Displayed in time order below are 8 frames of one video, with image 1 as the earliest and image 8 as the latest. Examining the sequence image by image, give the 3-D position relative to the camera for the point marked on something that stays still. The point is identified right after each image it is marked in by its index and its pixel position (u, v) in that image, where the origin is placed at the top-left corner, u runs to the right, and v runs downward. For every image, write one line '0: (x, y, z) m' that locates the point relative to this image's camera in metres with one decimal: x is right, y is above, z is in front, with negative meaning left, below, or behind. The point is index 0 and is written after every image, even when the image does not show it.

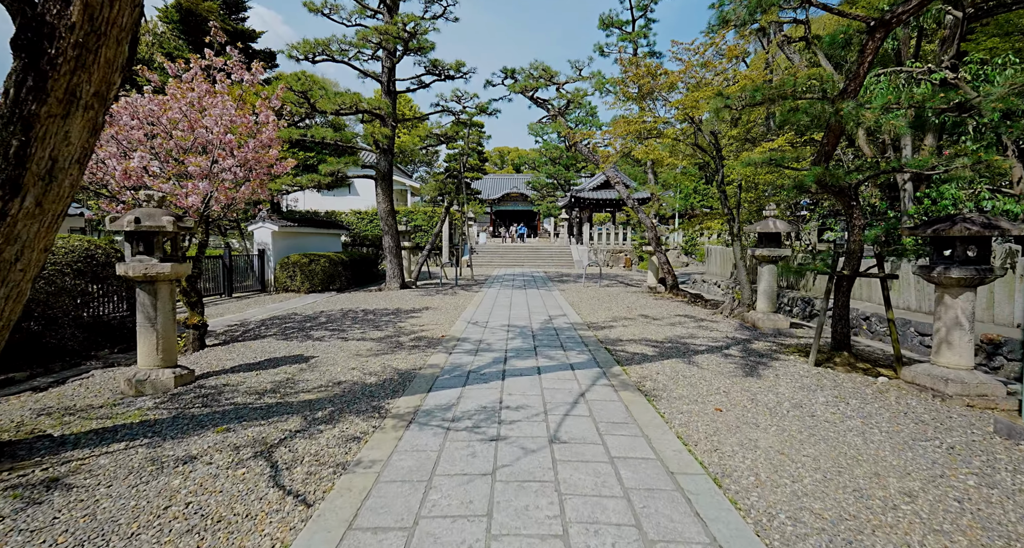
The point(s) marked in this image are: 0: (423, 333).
0: (-1.2, -0.8, +7.0) m
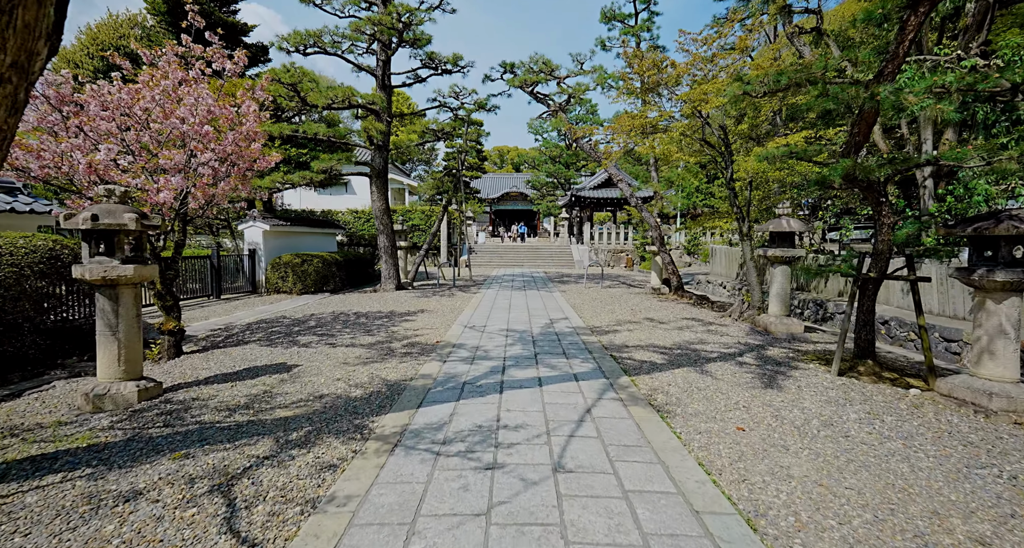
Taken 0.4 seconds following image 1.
0: (-1.2, -0.8, +6.6) m
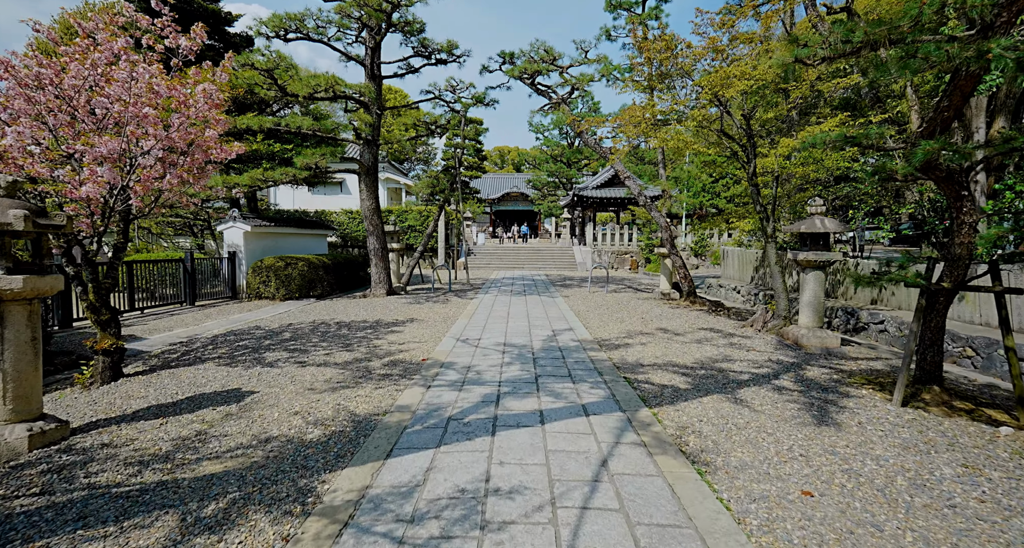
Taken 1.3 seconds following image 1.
0: (-1.2, -0.9, +5.7) m
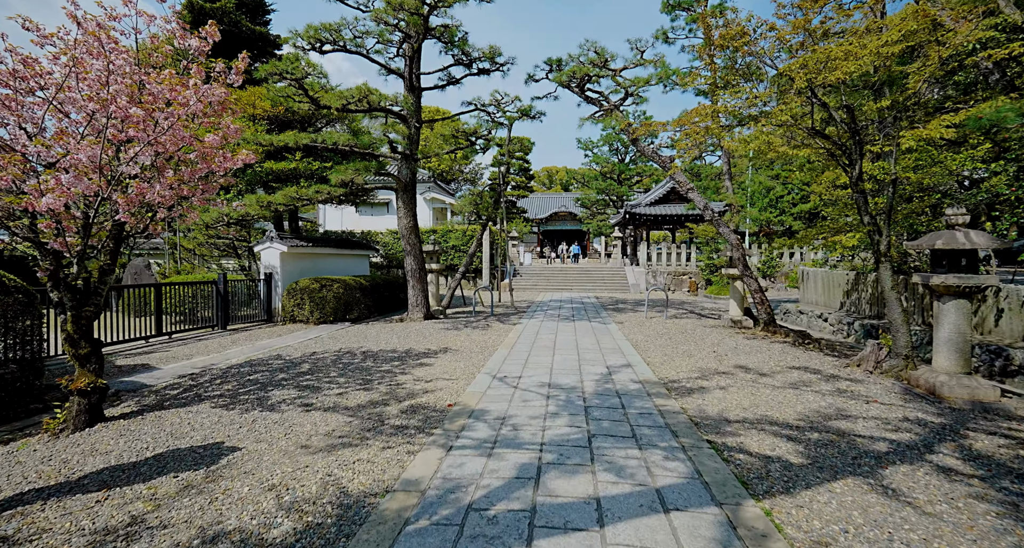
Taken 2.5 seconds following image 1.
0: (-0.8, -1.1, +4.7) m
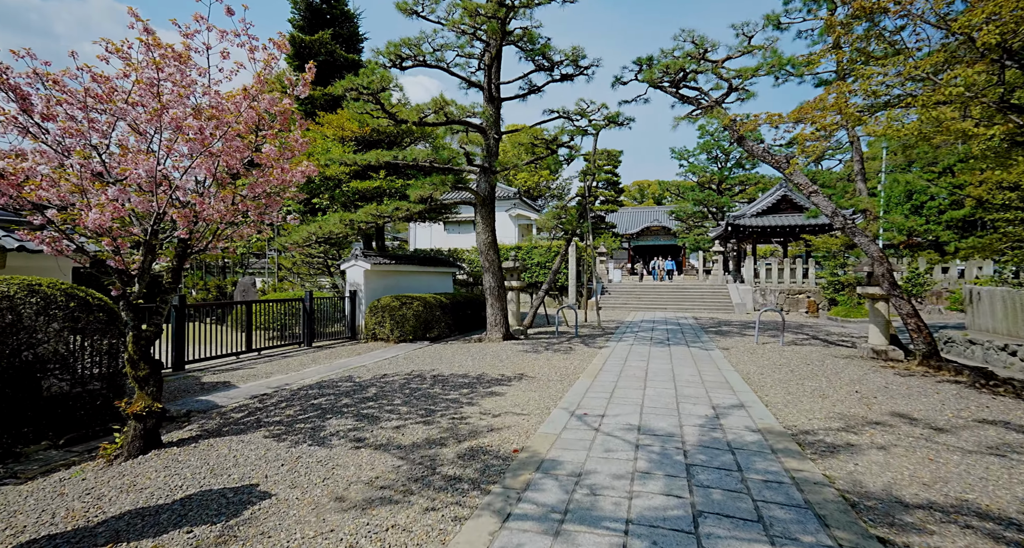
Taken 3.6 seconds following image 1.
0: (-0.2, -1.3, +4.0) m
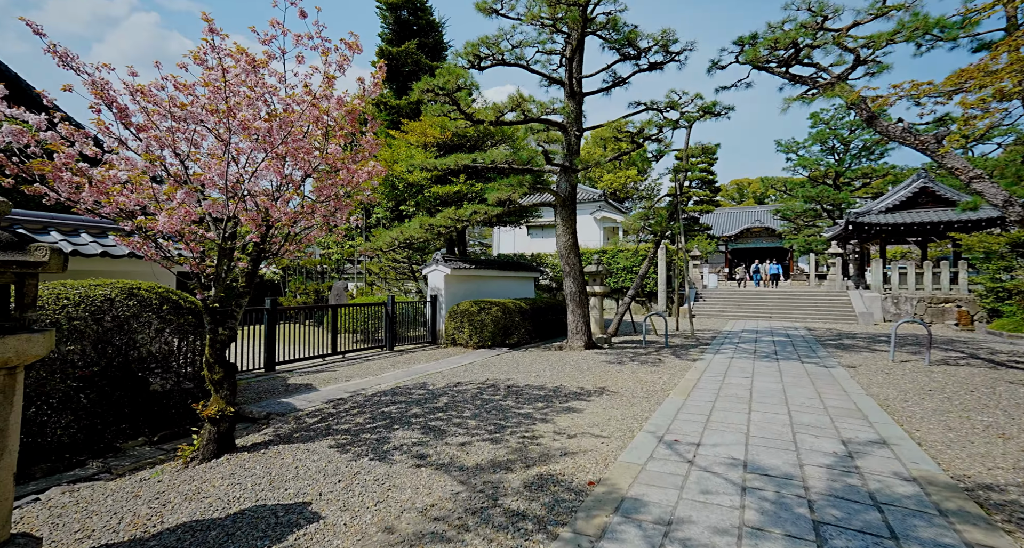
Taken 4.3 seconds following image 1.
0: (+0.3, -1.3, +3.5) m
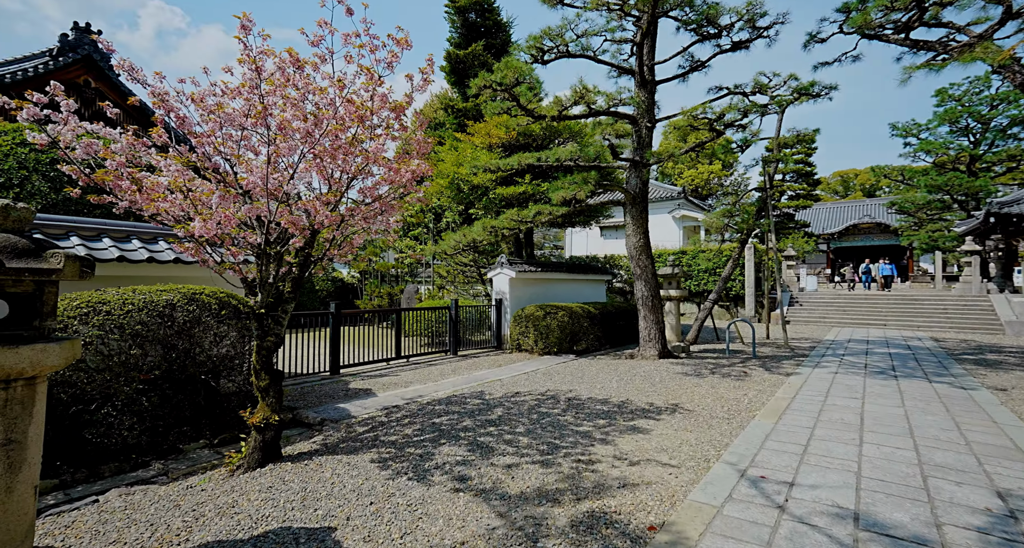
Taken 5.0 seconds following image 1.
0: (+0.6, -1.3, +3.0) m
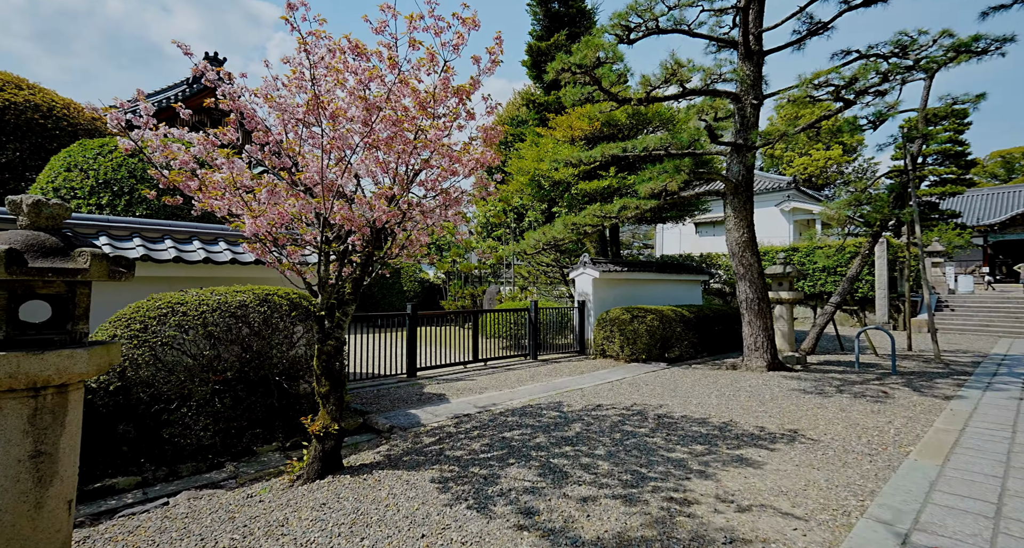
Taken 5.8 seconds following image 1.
0: (+0.9, -1.3, +2.3) m
